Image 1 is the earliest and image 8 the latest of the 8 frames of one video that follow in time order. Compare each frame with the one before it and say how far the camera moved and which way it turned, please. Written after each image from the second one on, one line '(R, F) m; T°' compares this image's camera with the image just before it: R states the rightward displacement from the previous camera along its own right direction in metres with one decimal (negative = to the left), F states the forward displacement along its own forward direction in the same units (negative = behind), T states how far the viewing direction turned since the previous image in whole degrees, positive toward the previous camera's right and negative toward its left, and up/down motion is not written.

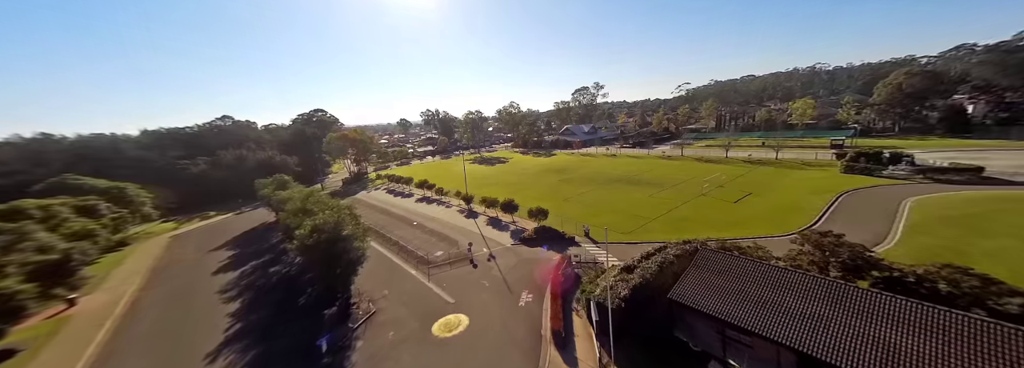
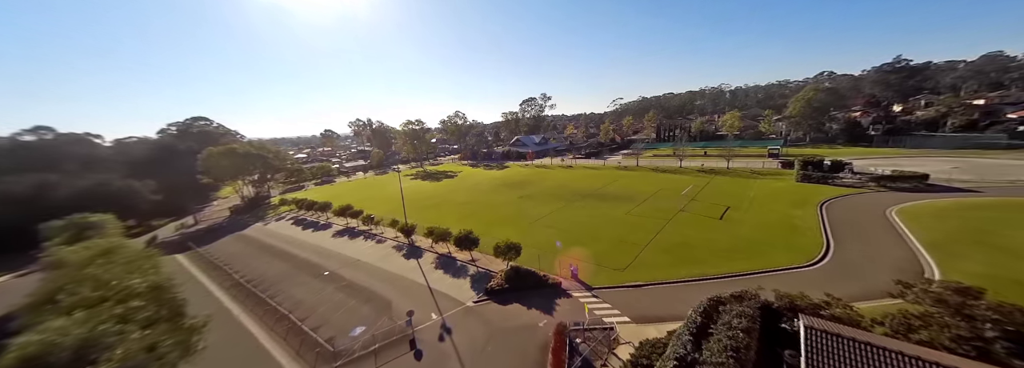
(-0.7, +6.5) m; +12°
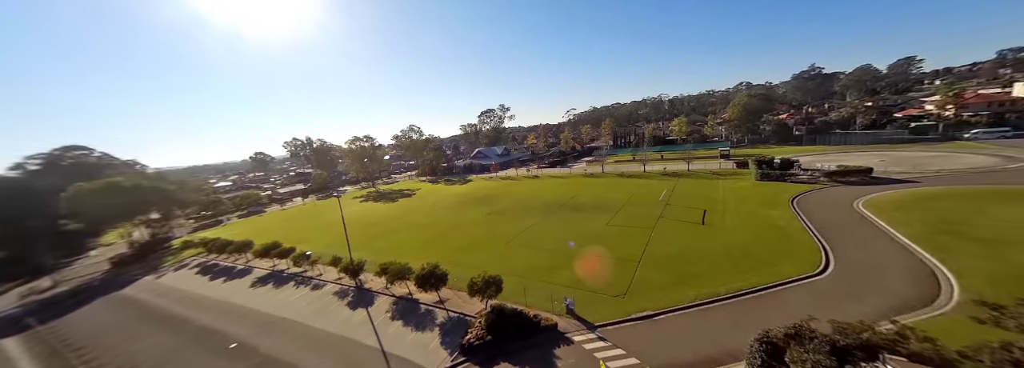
(-0.7, +3.3) m; +9°
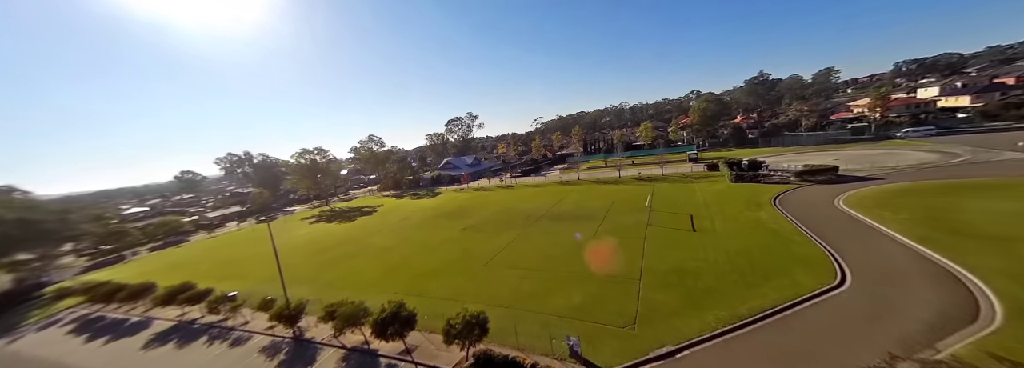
(-0.5, +2.9) m; +7°
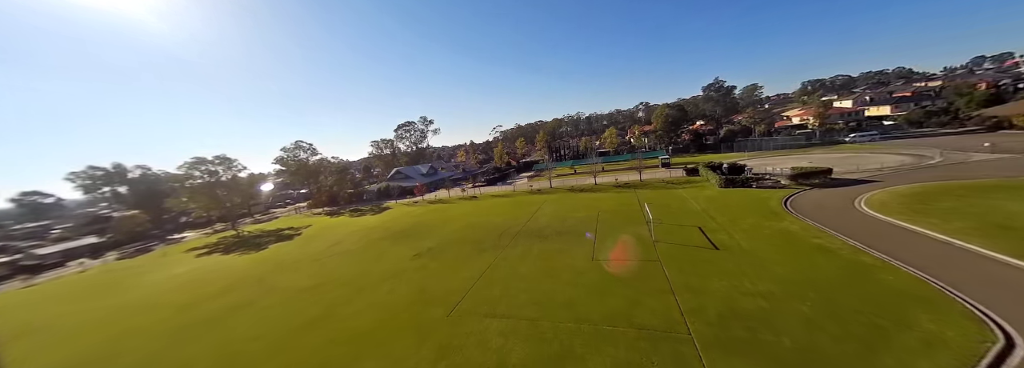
(-0.8, +6.1) m; +9°
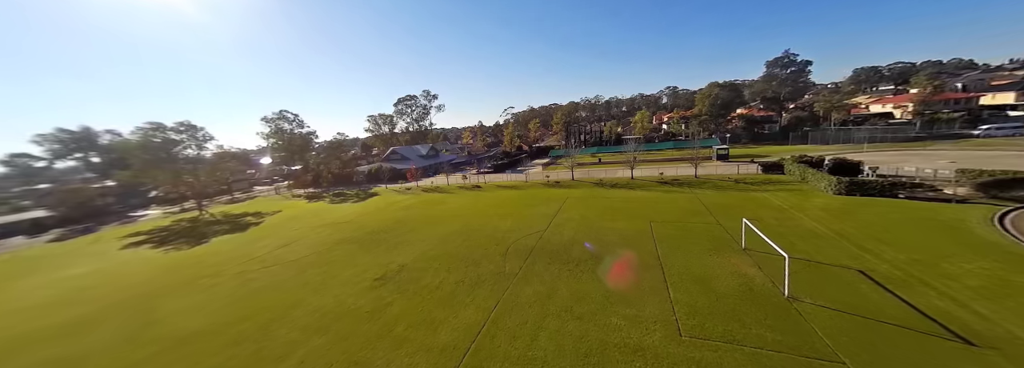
(-0.6, +8.2) m; -1°
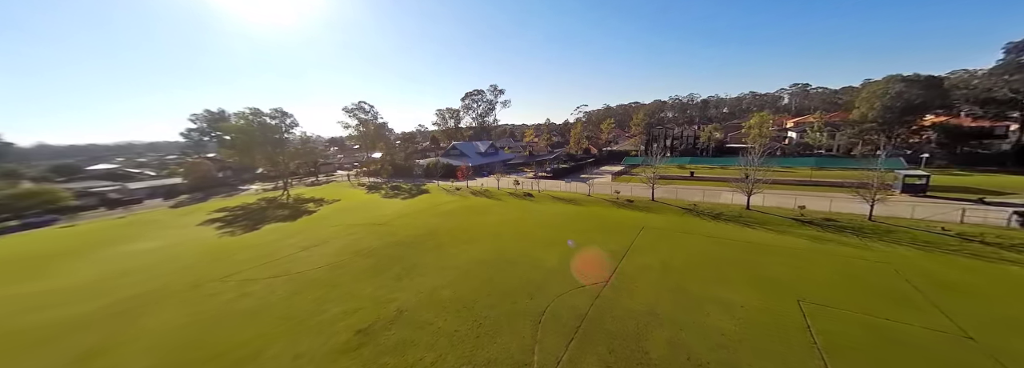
(+0.3, +5.6) m; -14°
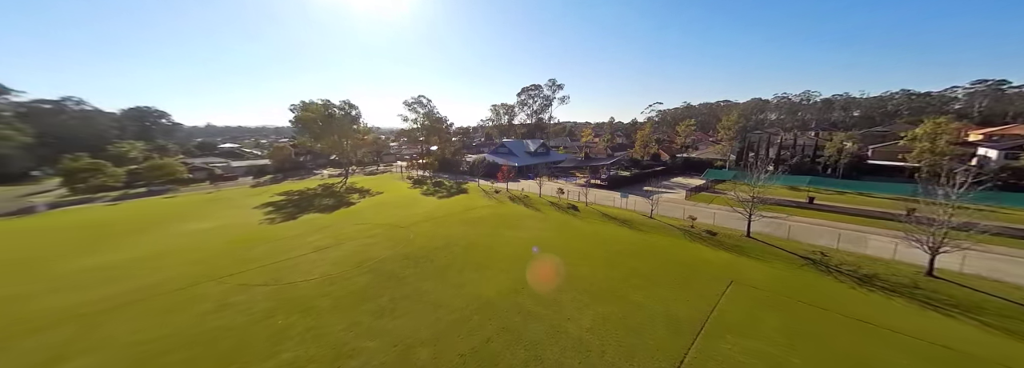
(+1.4, +4.4) m; -12°
